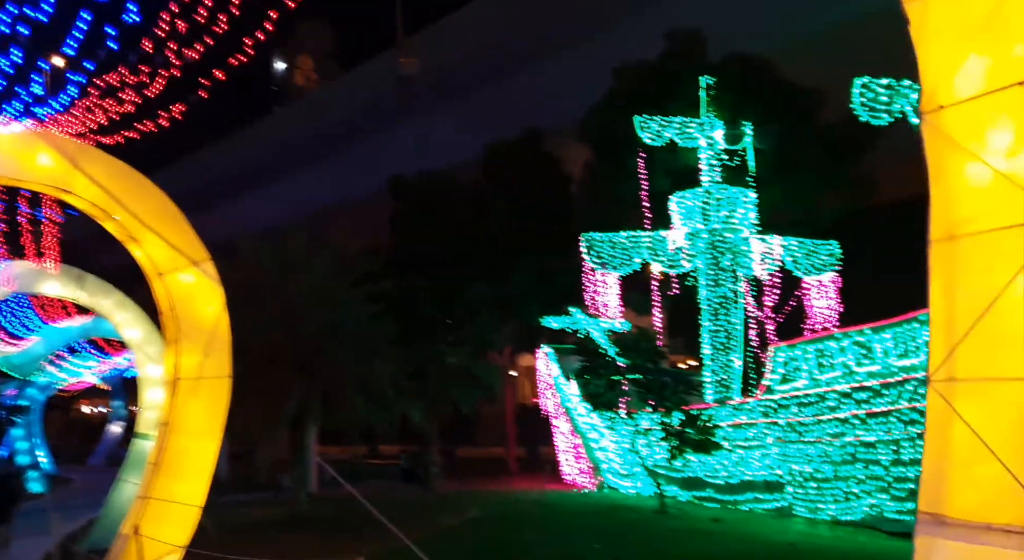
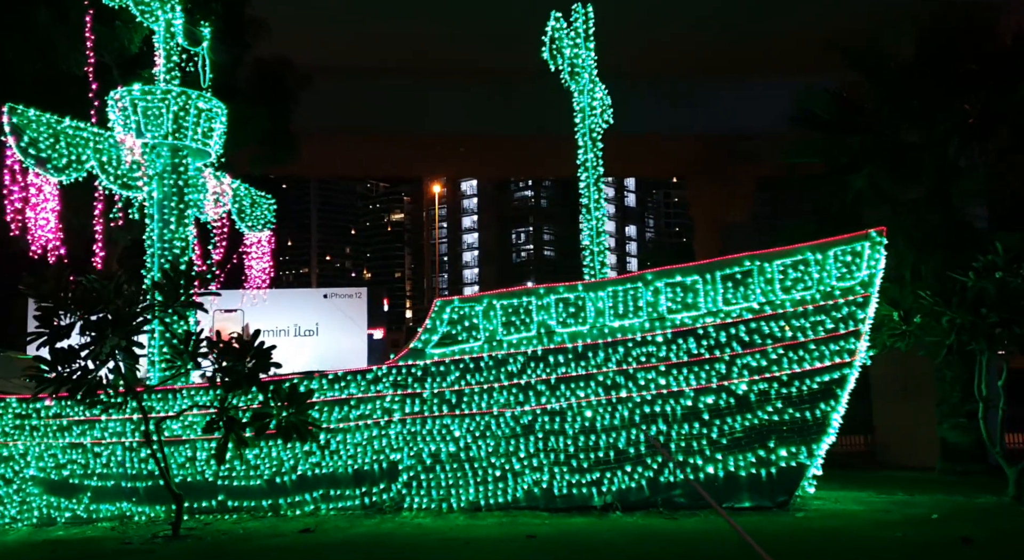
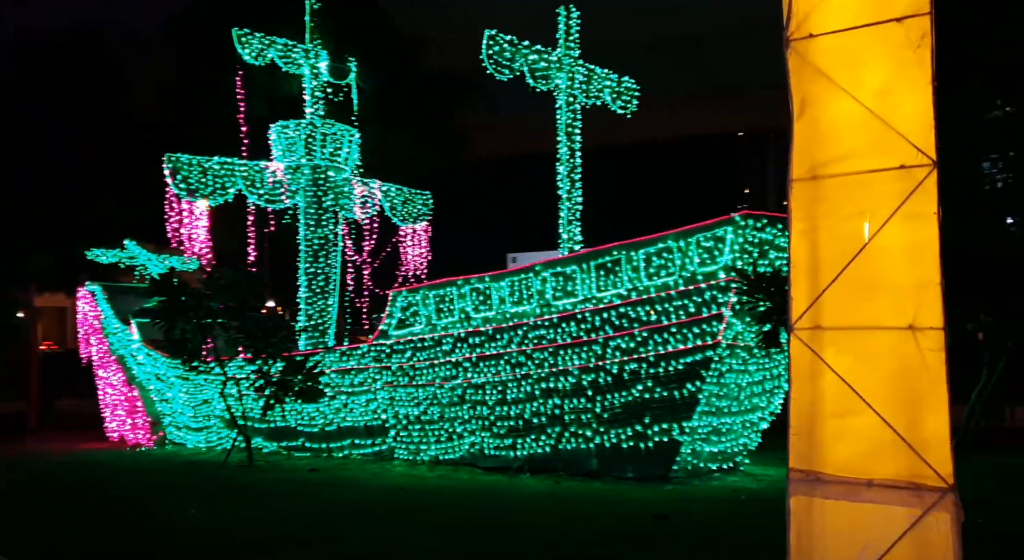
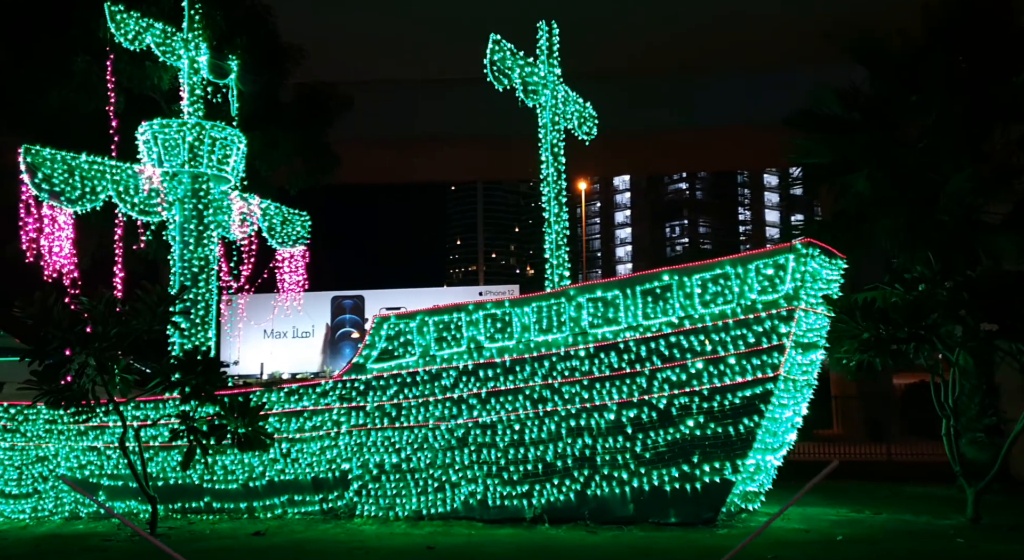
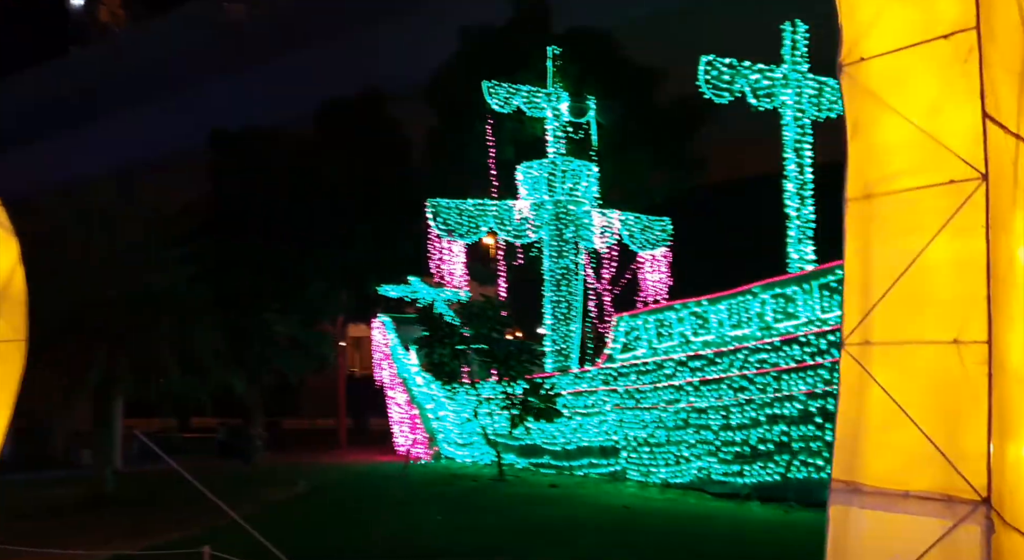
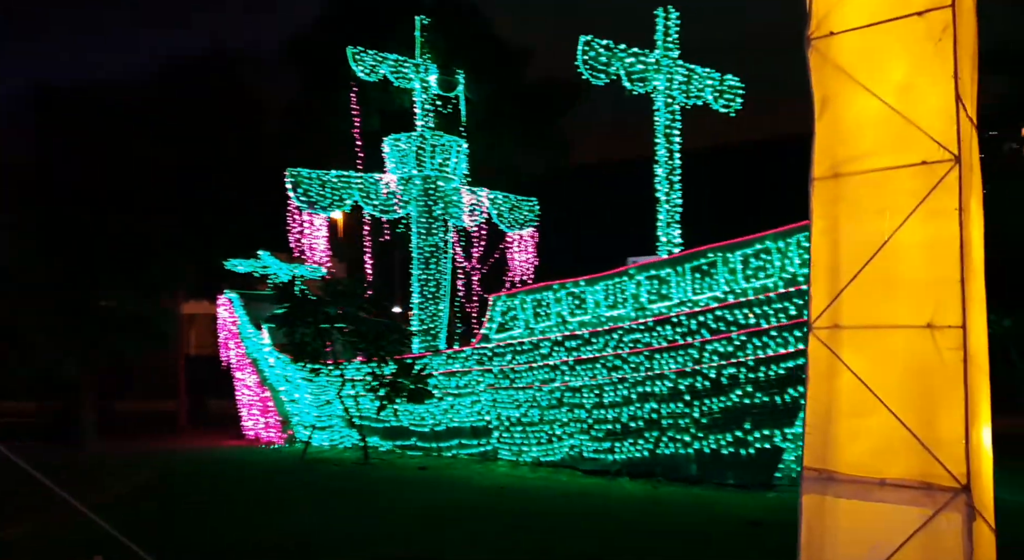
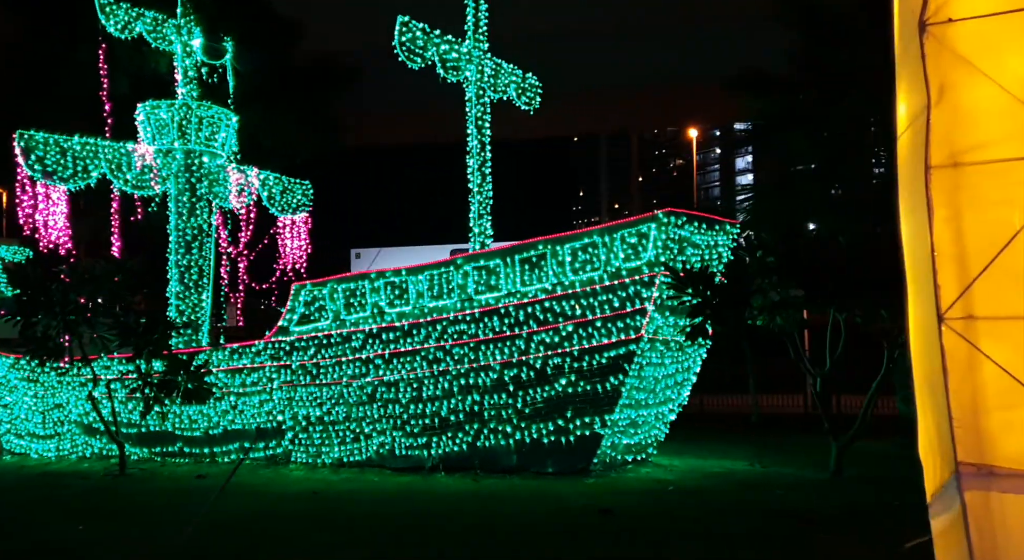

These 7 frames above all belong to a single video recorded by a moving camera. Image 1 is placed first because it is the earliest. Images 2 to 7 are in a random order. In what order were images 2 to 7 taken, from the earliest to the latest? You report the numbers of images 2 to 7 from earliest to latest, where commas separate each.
5, 6, 3, 7, 4, 2
